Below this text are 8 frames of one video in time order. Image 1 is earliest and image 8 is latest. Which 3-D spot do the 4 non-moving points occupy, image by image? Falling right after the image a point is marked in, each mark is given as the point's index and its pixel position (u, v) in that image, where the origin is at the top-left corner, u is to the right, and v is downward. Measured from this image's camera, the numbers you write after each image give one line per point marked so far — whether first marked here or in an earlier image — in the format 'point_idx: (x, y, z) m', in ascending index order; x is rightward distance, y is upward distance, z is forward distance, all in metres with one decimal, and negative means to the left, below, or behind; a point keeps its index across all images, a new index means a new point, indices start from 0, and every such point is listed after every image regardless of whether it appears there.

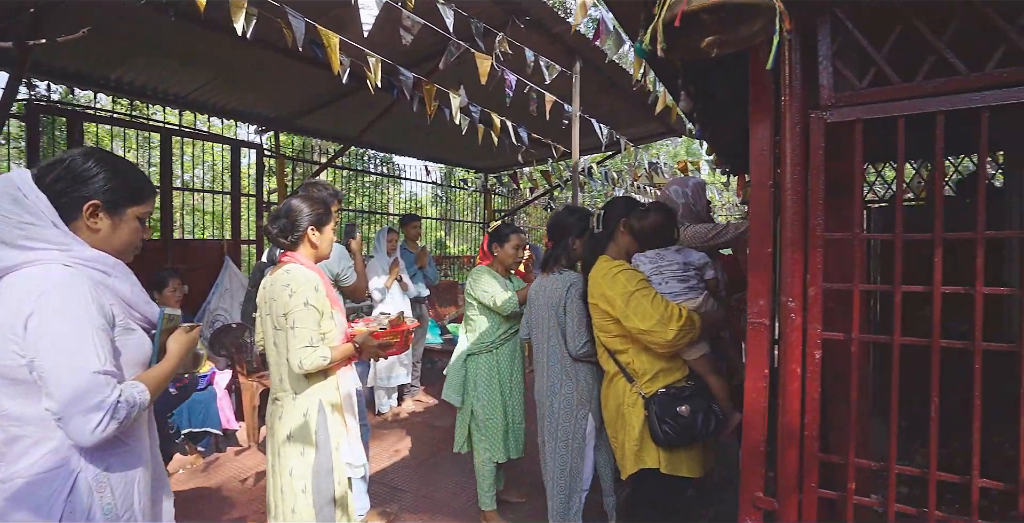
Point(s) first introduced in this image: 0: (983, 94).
0: (+1.6, +0.6, +1.8) m
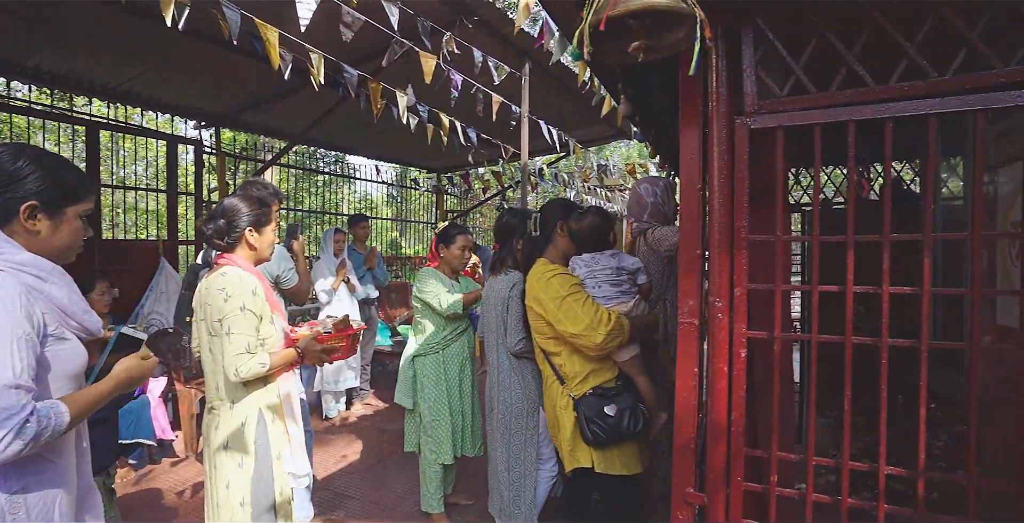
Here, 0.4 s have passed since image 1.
0: (+1.3, +0.6, +1.9) m
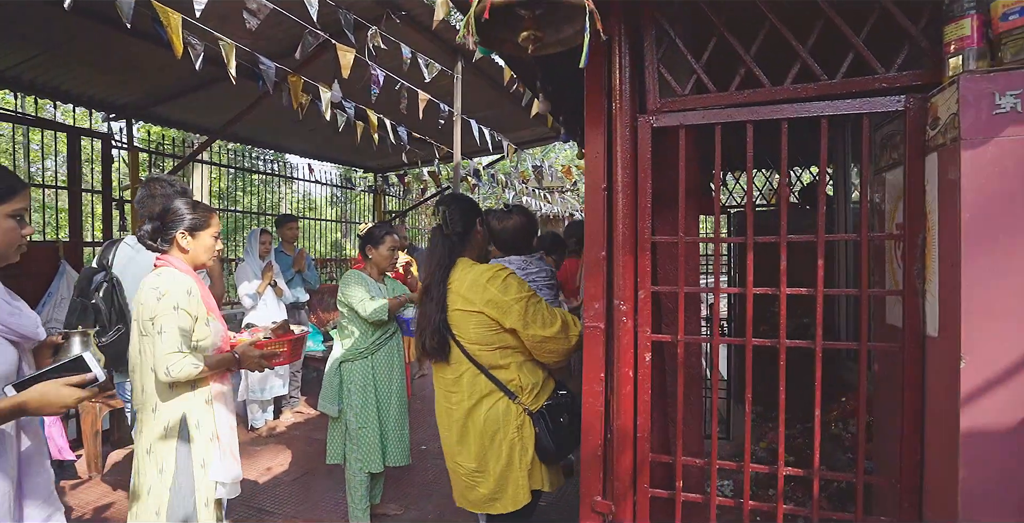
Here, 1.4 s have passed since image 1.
0: (+1.0, +0.6, +1.9) m
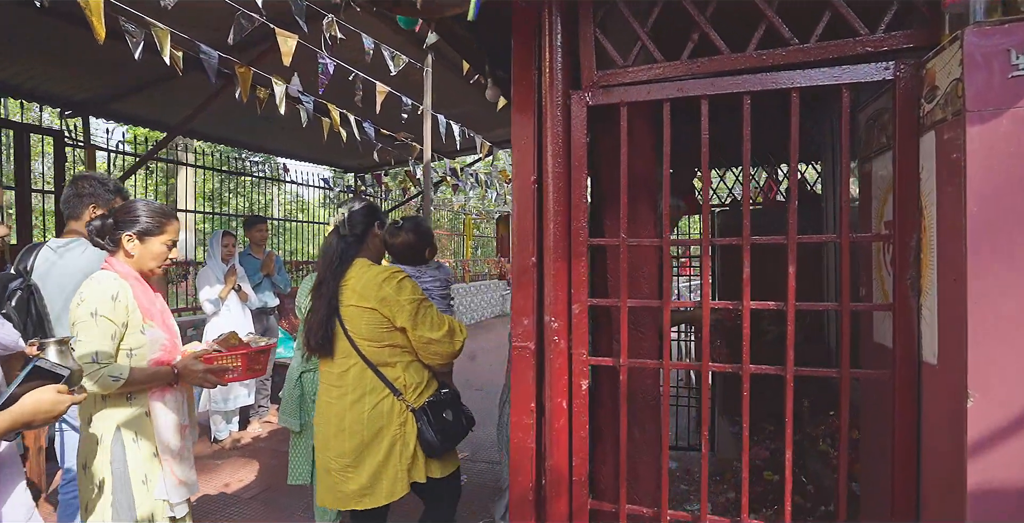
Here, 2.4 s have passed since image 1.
0: (+0.7, +0.5, +1.5) m
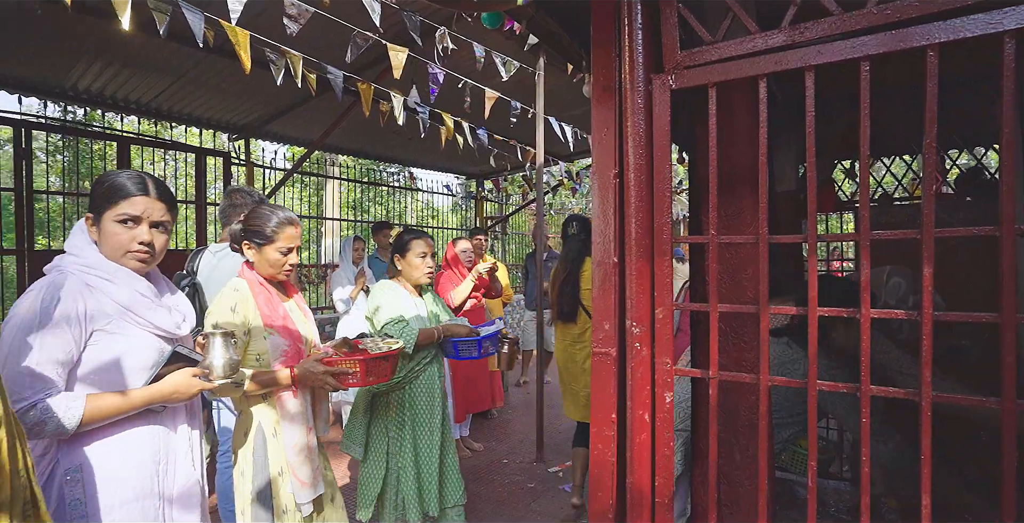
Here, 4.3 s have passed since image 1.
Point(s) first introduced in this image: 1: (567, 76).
0: (+0.8, +0.5, +1.3) m
1: (+0.6, +2.1, +6.0) m
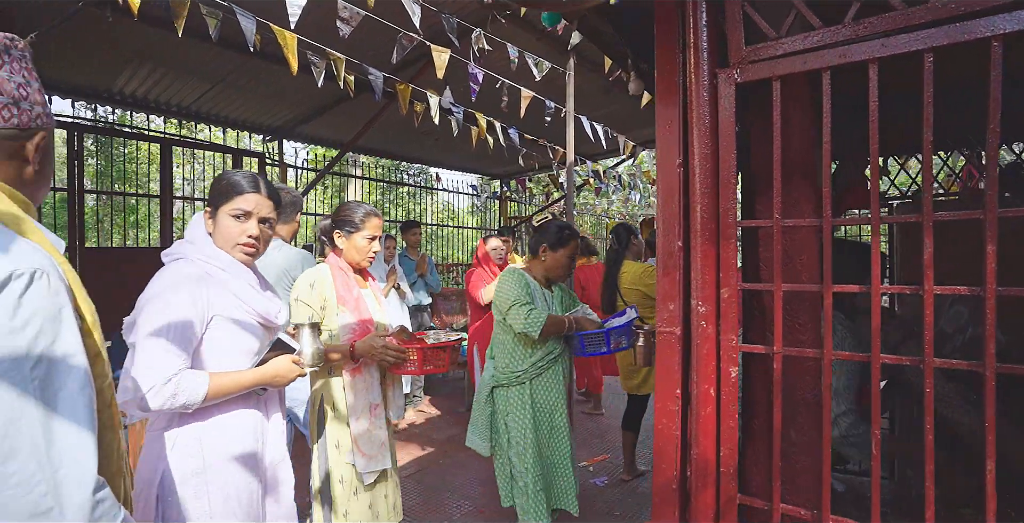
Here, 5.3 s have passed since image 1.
0: (+1.1, +0.6, +1.4) m
1: (+1.0, +2.2, +6.1) m
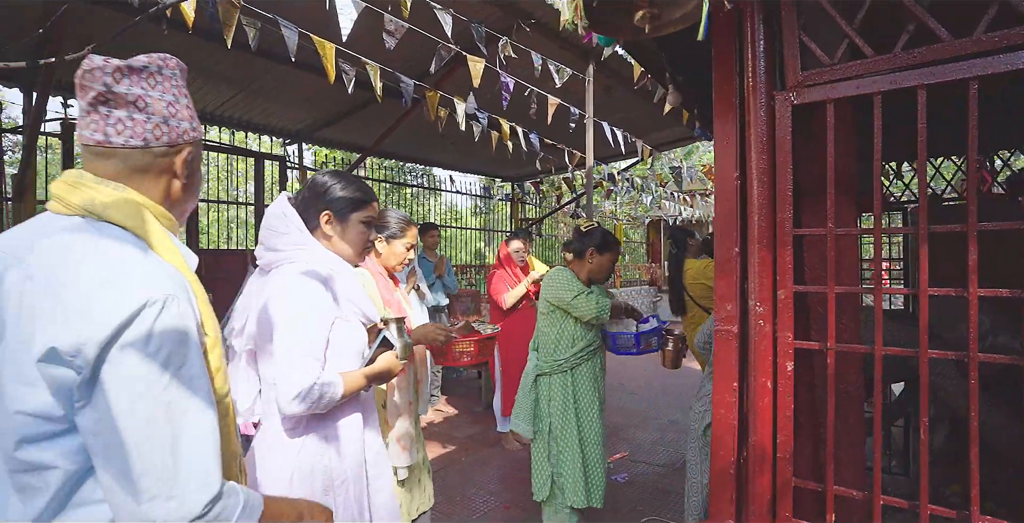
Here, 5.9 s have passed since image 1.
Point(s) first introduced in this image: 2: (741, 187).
0: (+1.3, +0.6, +1.5) m
1: (+1.2, +2.1, +6.3) m
2: (+0.8, +0.3, +1.9) m
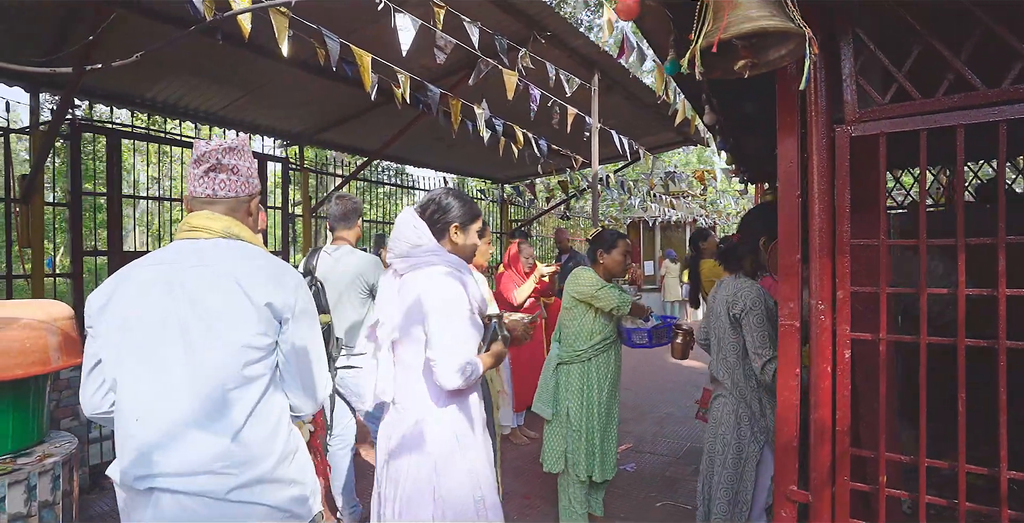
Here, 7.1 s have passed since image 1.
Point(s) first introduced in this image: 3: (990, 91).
0: (+1.8, +0.5, +1.9) m
1: (+1.4, +2.1, +6.7) m
2: (+1.2, +0.2, +2.3) m
3: (+1.7, +0.6, +1.9) m
